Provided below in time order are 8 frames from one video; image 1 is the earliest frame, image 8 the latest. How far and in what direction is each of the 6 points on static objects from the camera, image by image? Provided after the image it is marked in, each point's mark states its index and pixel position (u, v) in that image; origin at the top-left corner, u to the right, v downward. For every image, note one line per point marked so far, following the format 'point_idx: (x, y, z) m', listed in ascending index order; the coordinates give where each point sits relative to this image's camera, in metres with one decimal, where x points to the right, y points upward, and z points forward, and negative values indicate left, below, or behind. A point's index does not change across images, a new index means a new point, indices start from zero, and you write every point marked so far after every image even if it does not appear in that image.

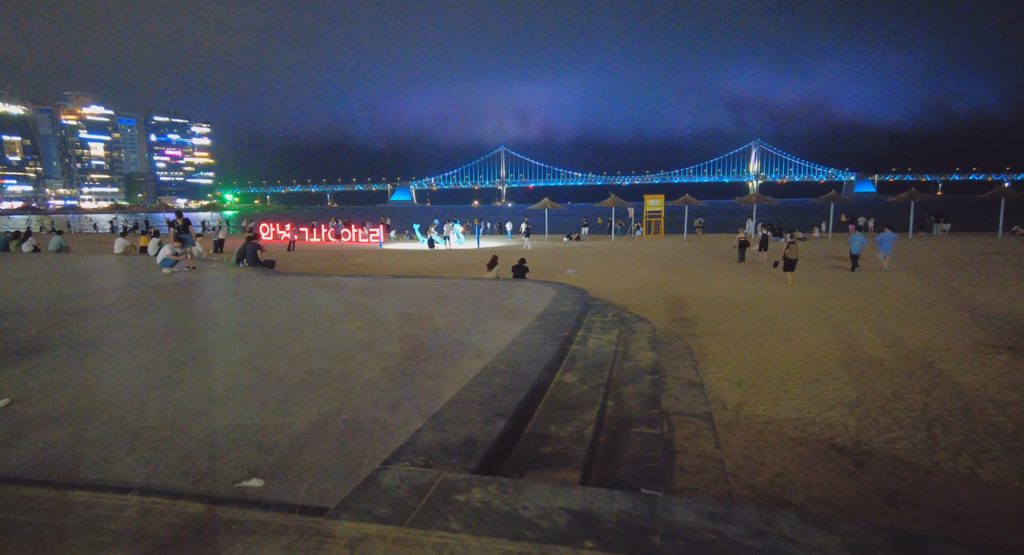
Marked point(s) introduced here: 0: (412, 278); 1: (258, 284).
0: (-2.0, 0.0, +9.6) m
1: (-4.4, -0.1, +8.5) m
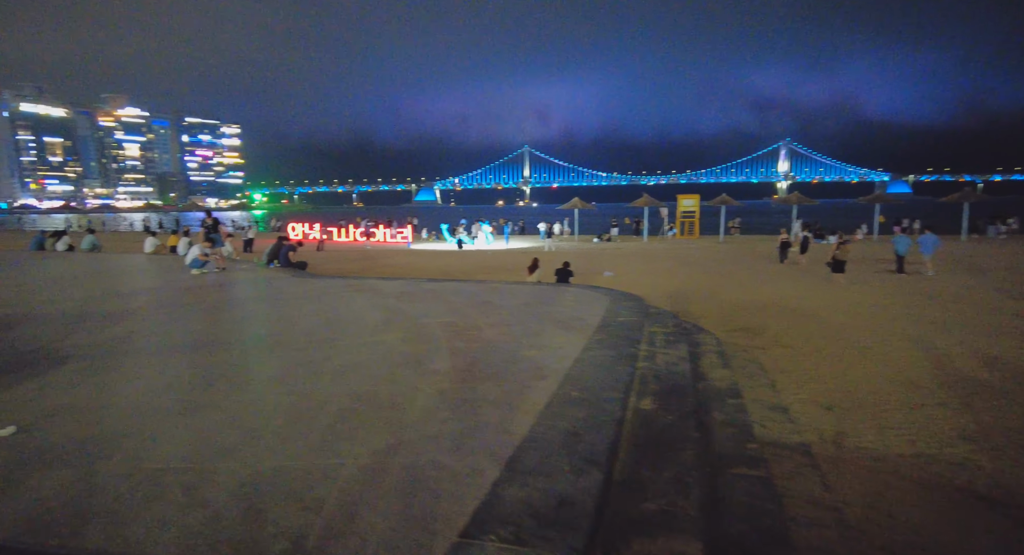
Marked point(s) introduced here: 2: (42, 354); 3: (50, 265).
0: (-1.1, -0.1, +9.0) m
1: (-3.6, -0.2, +7.9) m
2: (-4.3, -0.7, +4.4) m
3: (-11.1, +0.3, +11.8) m
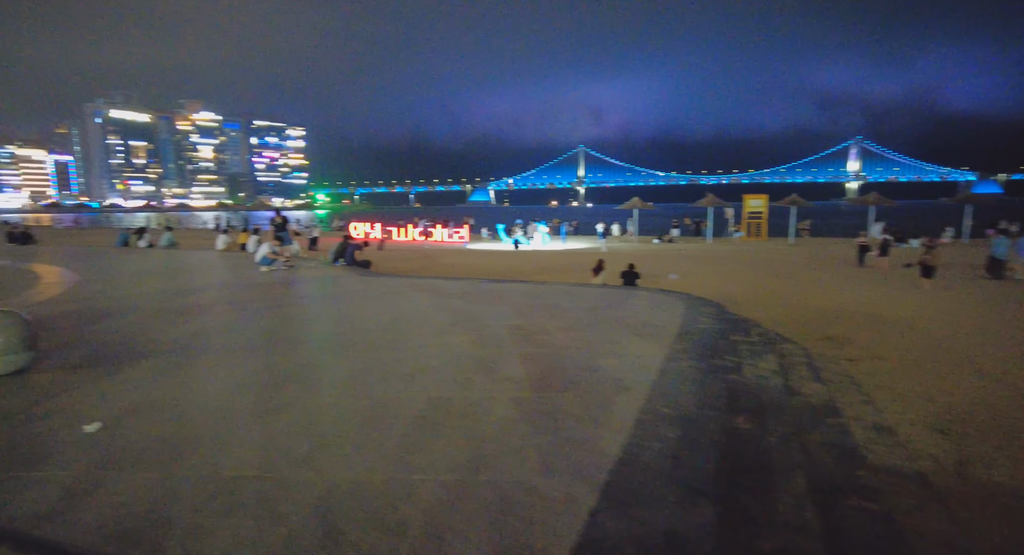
0: (0.0, -0.1, +8.7) m
1: (-2.5, -0.2, +7.9) m
2: (-3.6, -0.7, +4.5) m
3: (-9.6, +0.4, +12.5) m
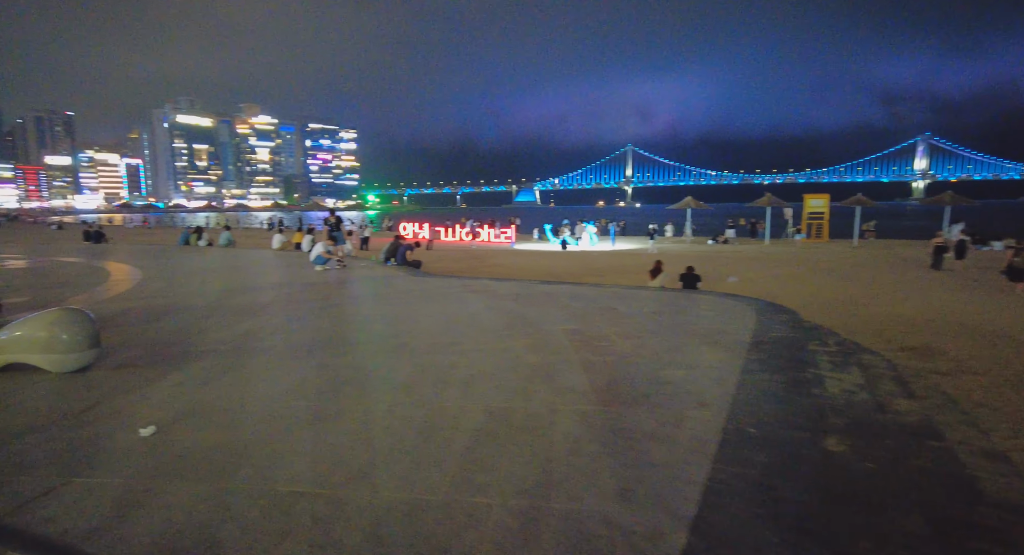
0: (+0.9, -0.1, +8.4) m
1: (-1.7, -0.2, +7.8) m
2: (-3.0, -0.7, +4.5) m
3: (-8.3, +0.5, +13.0) m
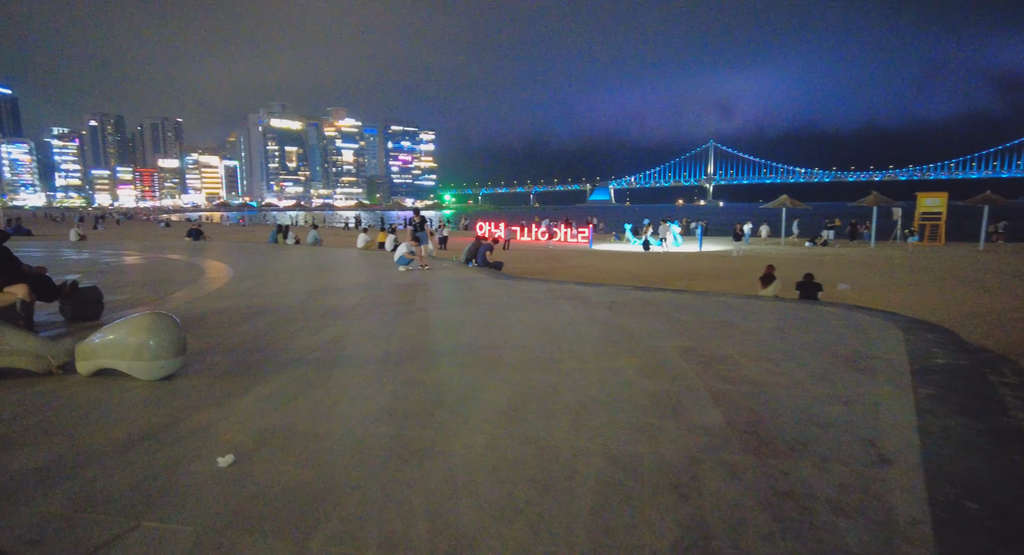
0: (+2.4, -0.2, +7.5) m
1: (-0.3, -0.2, +7.3) m
2: (-2.1, -0.7, +4.2) m
3: (-6.1, +0.5, +13.4) m
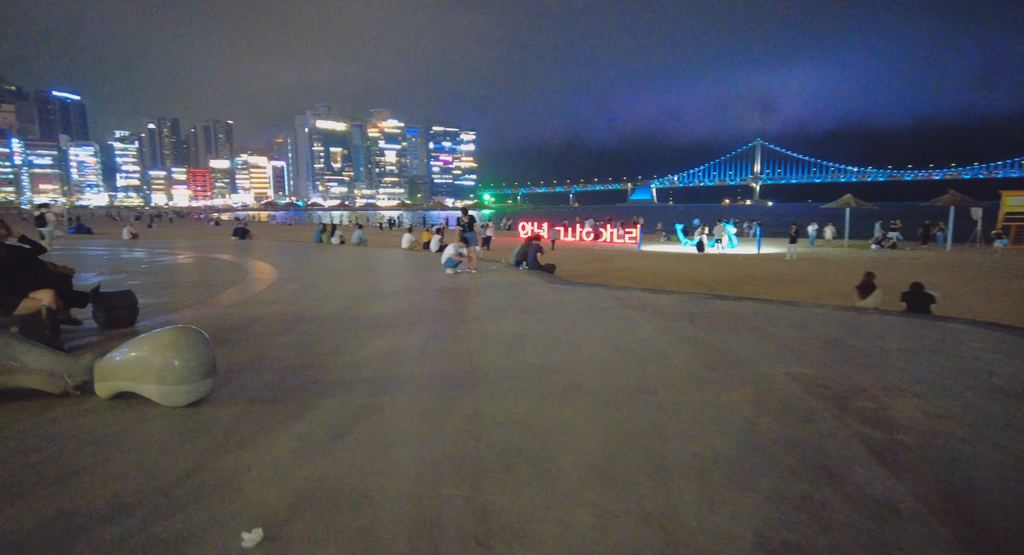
0: (+3.2, -0.3, +6.6) m
1: (+0.5, -0.3, +6.6) m
2: (-1.5, -0.7, +3.6) m
3: (-4.9, +0.5, +13.0) m
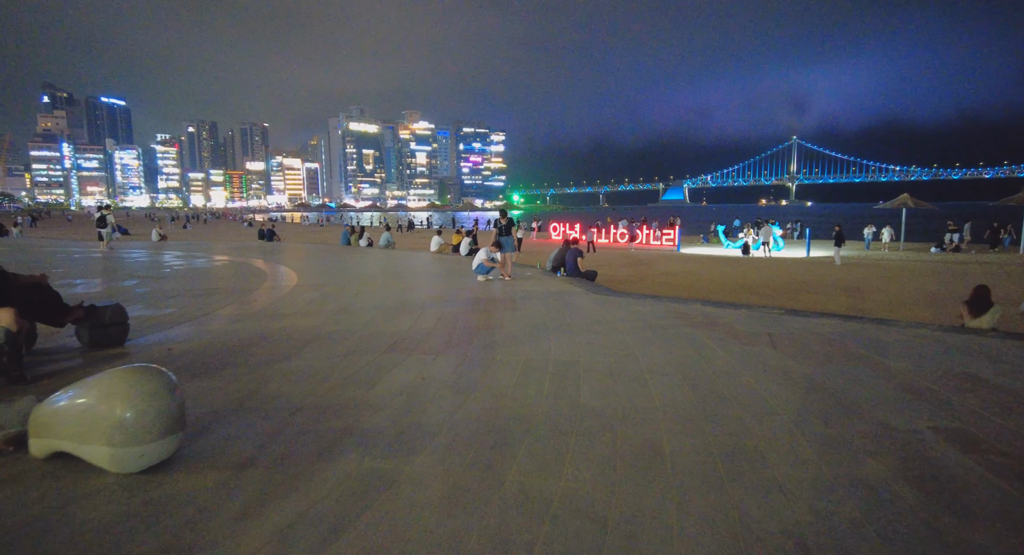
0: (+3.7, -0.5, +5.6) m
1: (+1.0, -0.4, +5.7) m
2: (-1.2, -0.9, +2.8) m
3: (-4.0, +0.4, +12.4) m
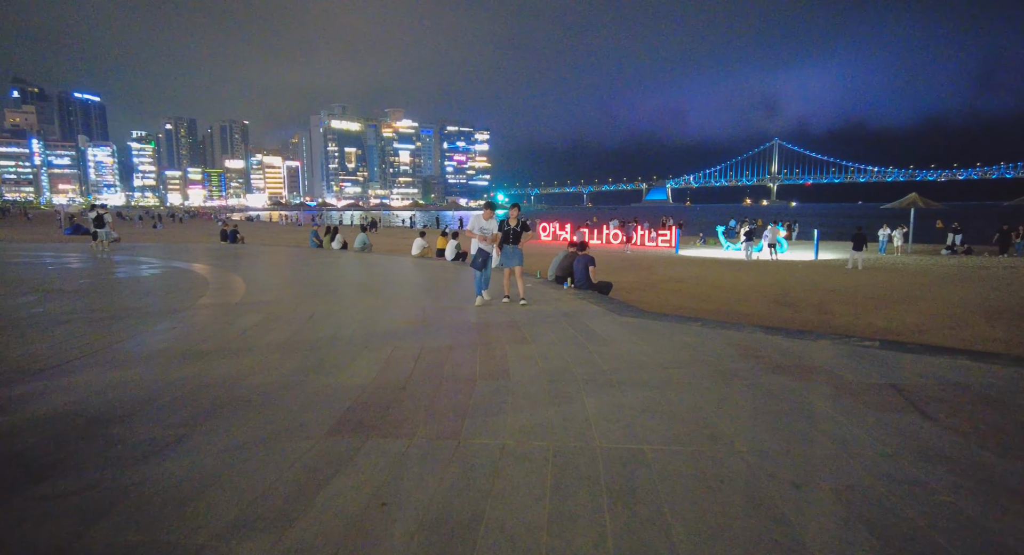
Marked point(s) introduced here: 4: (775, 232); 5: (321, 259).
0: (+3.8, -0.7, +4.0) m
1: (+1.1, -0.6, +4.1) m
2: (-1.0, -1.1, +1.2) m
3: (-4.1, +0.2, +10.7) m
4: (+10.2, +1.7, +18.5) m
5: (-5.3, +0.5, +13.2) m
